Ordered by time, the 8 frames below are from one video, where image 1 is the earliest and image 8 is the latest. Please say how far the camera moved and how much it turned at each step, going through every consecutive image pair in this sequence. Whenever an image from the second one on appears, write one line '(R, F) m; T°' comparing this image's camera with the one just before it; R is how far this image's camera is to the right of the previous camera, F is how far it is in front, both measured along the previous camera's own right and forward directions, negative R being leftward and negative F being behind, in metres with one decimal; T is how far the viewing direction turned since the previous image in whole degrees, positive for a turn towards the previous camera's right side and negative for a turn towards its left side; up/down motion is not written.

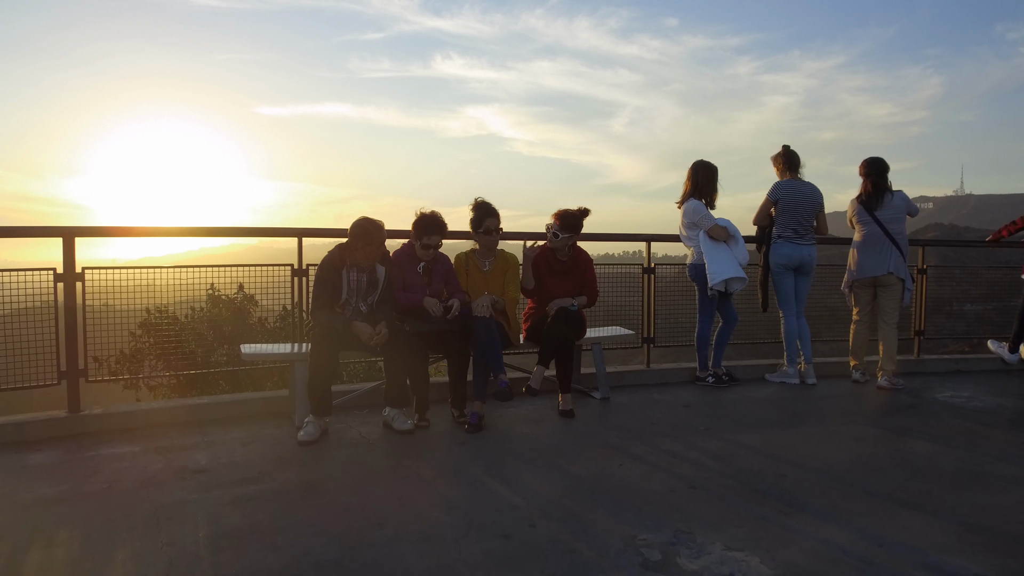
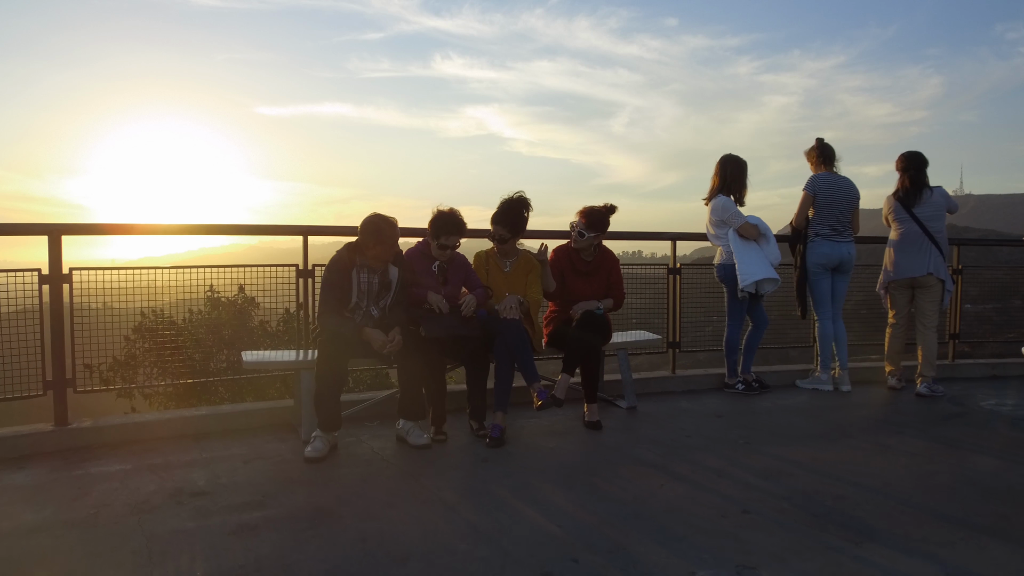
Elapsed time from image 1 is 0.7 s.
(-0.1, +0.3) m; 0°
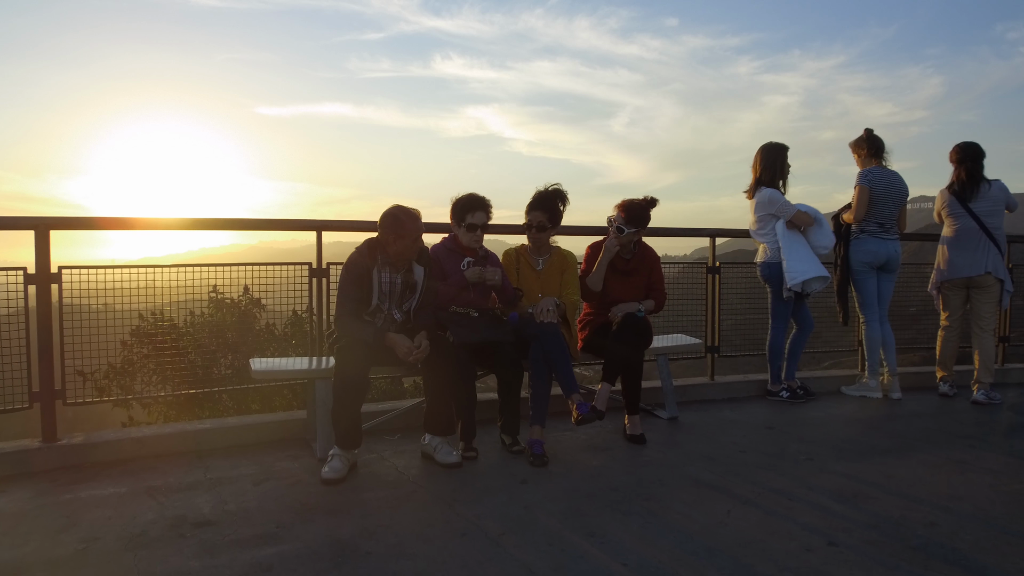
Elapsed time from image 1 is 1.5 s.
(-0.2, +0.4) m; 0°
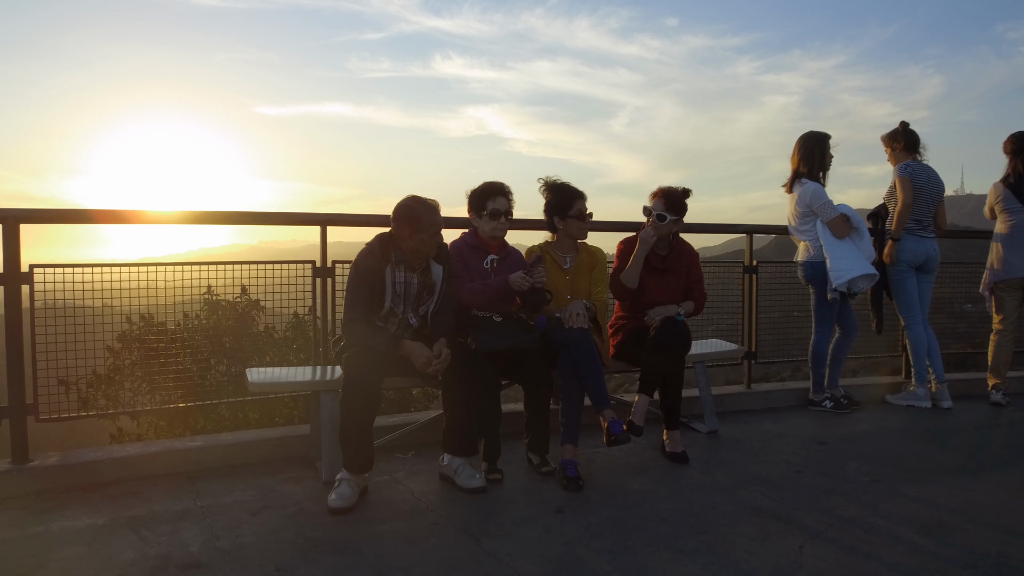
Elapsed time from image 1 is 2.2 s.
(-0.1, +0.4) m; 0°
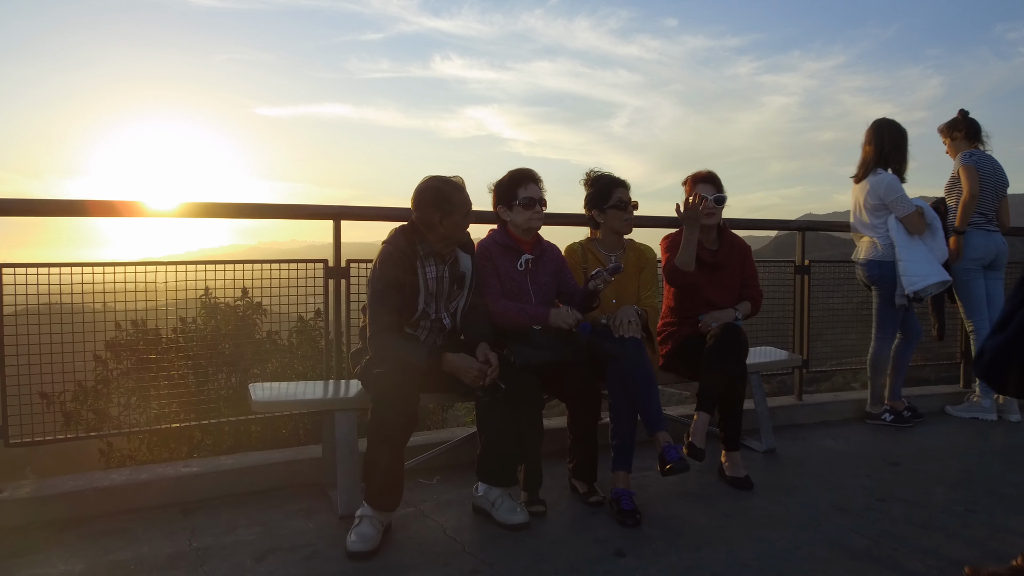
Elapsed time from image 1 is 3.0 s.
(-0.2, +0.4) m; 0°
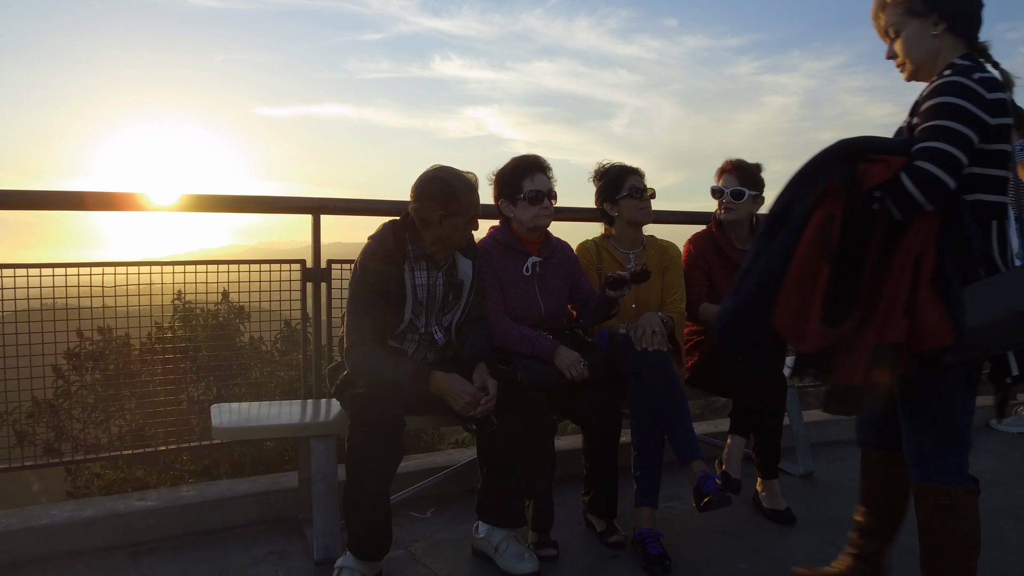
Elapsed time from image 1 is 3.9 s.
(0.0, +0.4) m; 0°
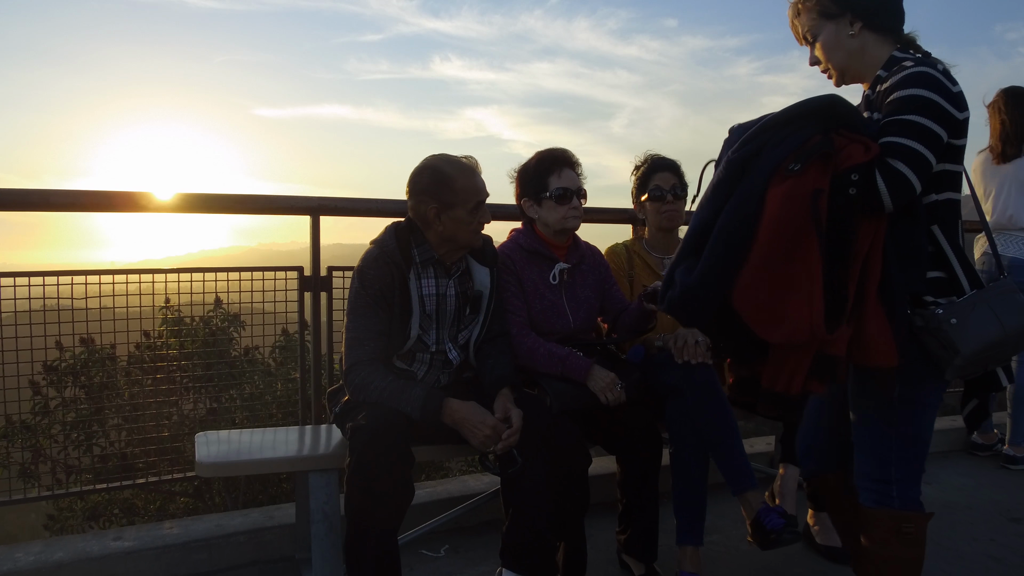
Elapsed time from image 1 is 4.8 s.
(-0.1, +0.3) m; 0°
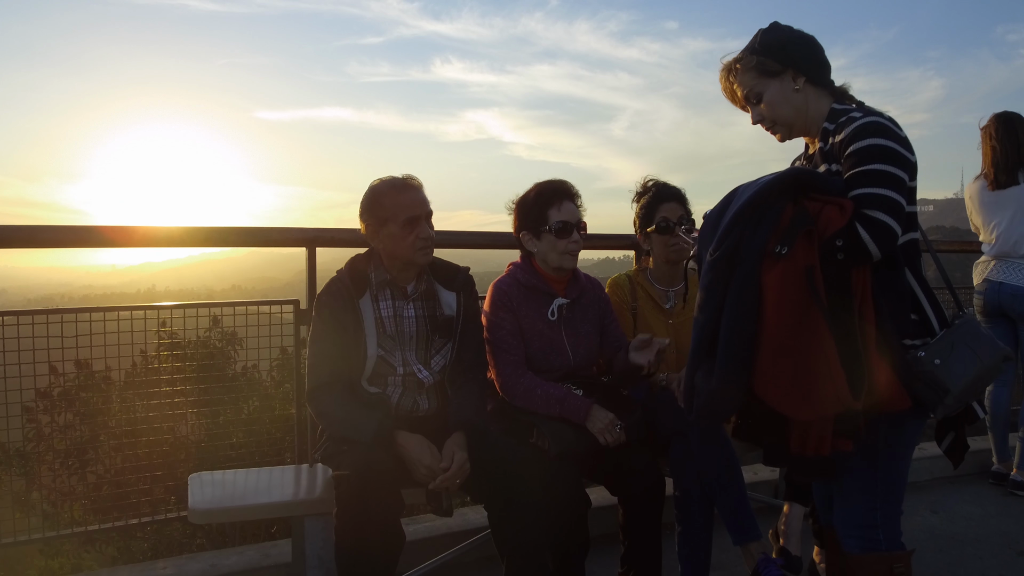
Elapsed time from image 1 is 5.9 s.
(0.0, 0.0) m; 0°
